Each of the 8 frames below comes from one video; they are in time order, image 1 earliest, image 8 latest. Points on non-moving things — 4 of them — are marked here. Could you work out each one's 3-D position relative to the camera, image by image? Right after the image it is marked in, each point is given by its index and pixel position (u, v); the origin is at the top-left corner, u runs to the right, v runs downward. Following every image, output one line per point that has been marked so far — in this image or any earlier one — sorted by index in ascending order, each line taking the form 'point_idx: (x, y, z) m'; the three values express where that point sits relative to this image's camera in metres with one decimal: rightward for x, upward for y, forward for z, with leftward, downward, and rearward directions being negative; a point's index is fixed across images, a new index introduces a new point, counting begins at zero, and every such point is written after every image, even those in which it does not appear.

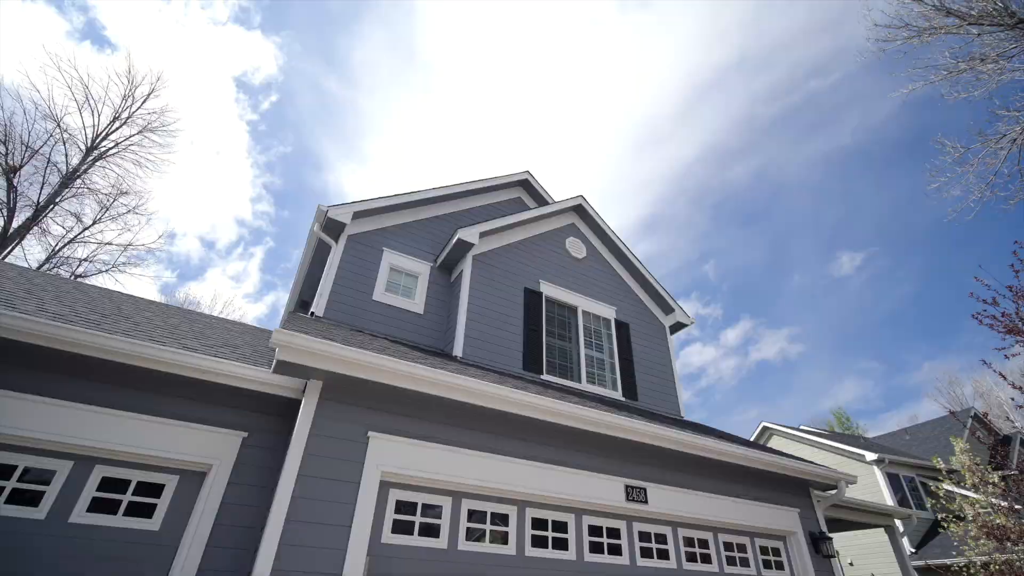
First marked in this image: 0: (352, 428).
0: (-1.3, -1.2, +4.1) m
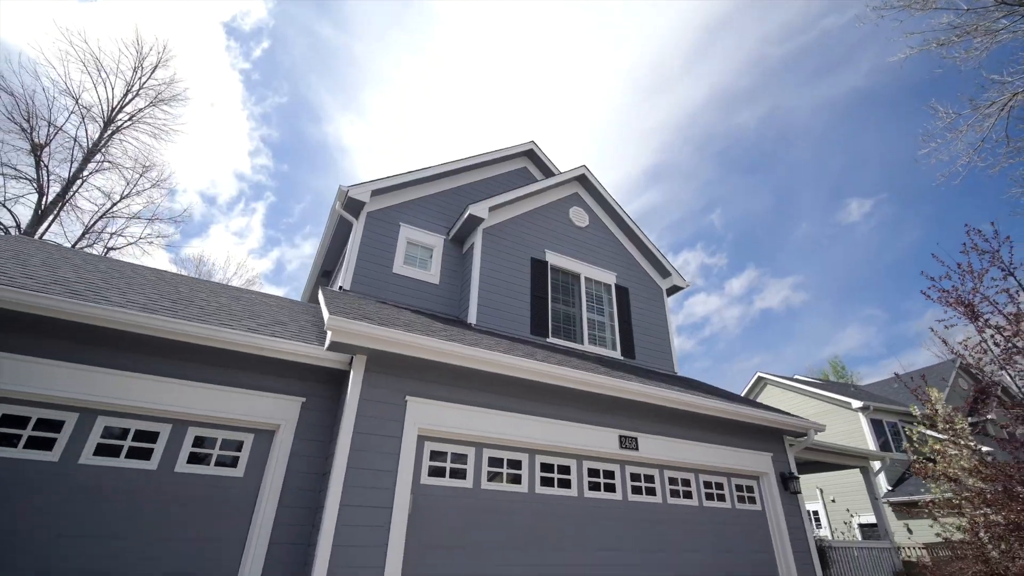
0: (-1.2, -1.1, +4.9) m
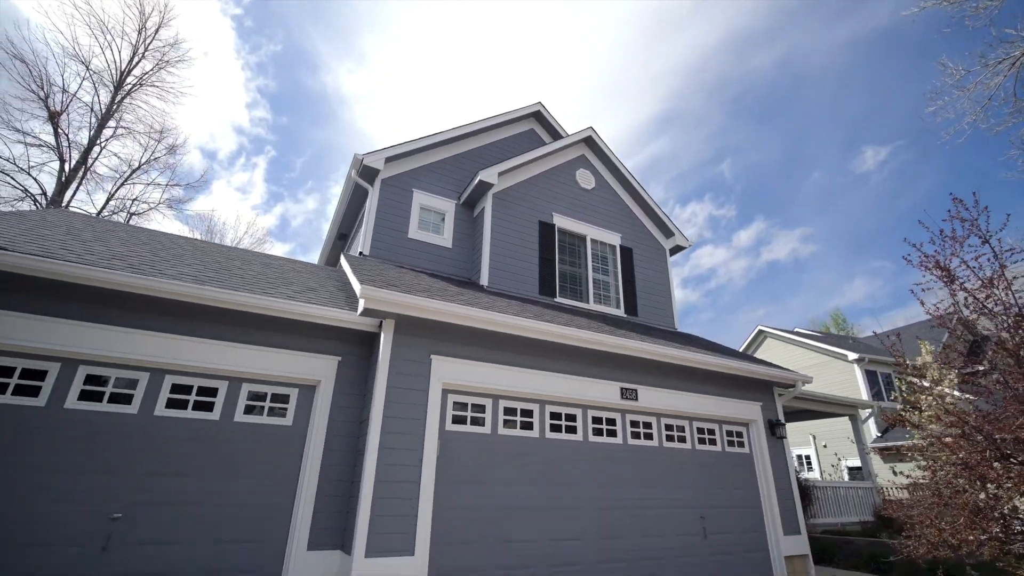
0: (-1.1, -0.7, +5.5) m
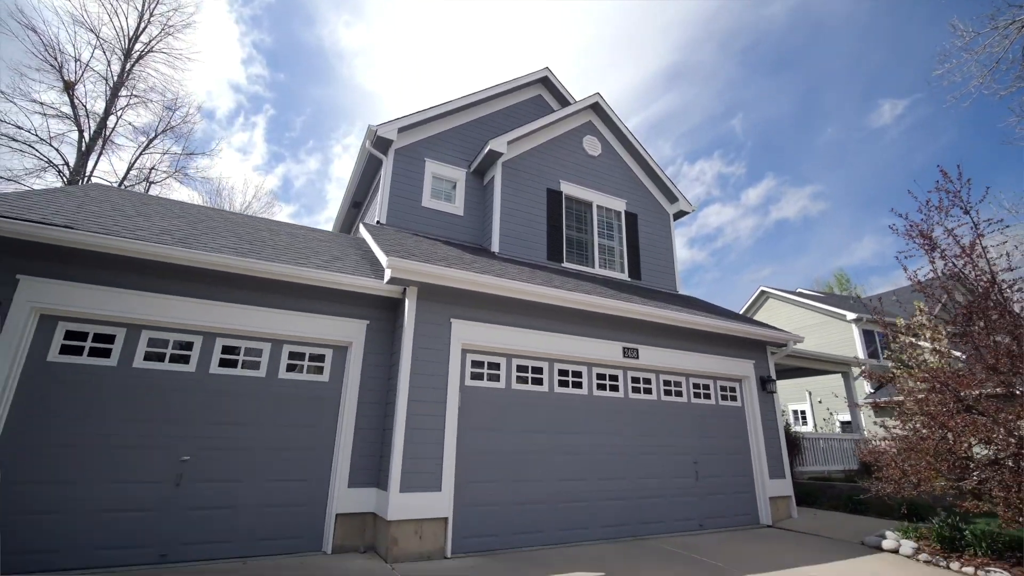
0: (-0.9, -0.4, +6.0) m
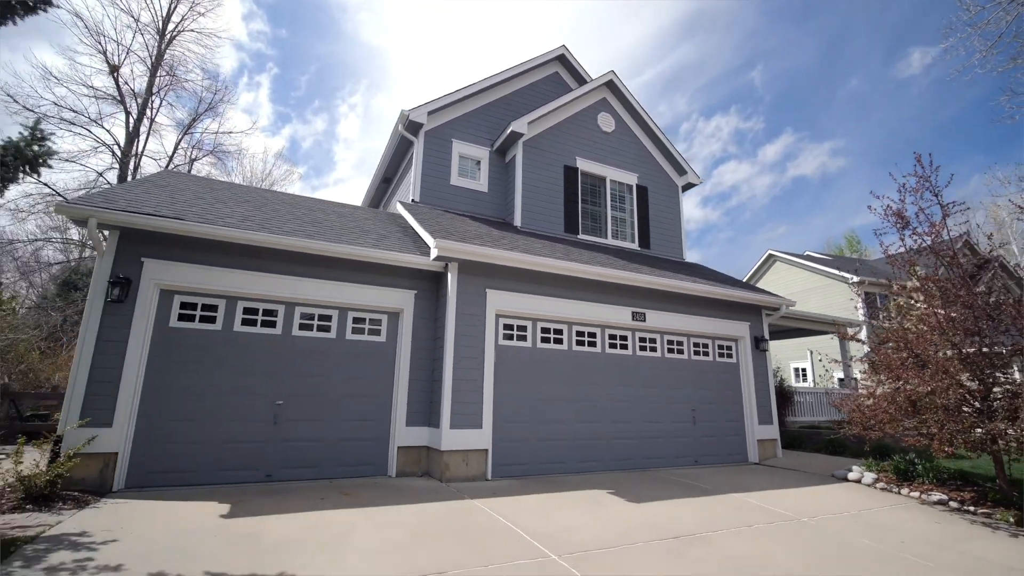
0: (-0.5, 0.0, +7.1) m
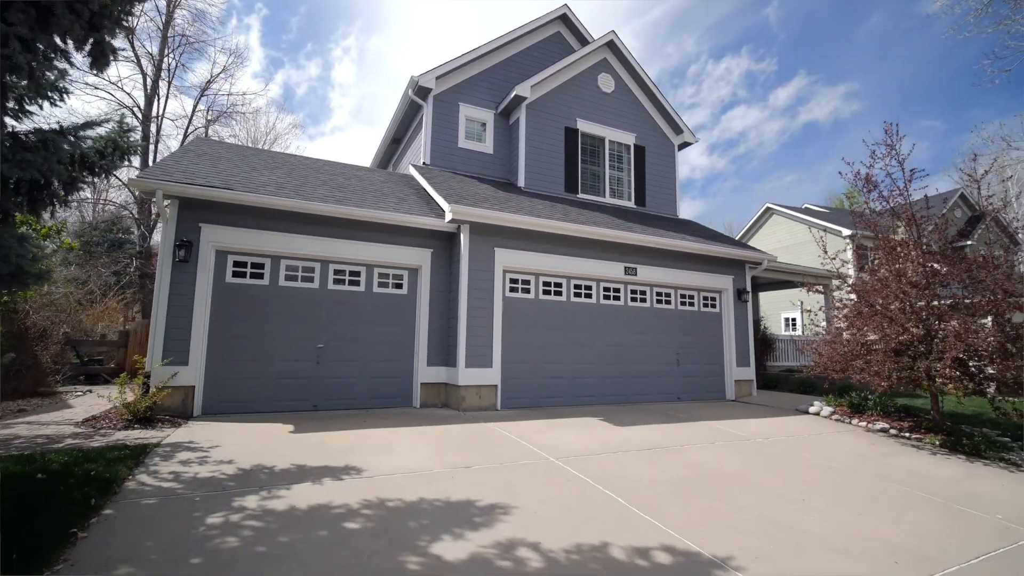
0: (-0.4, +0.7, +8.0) m
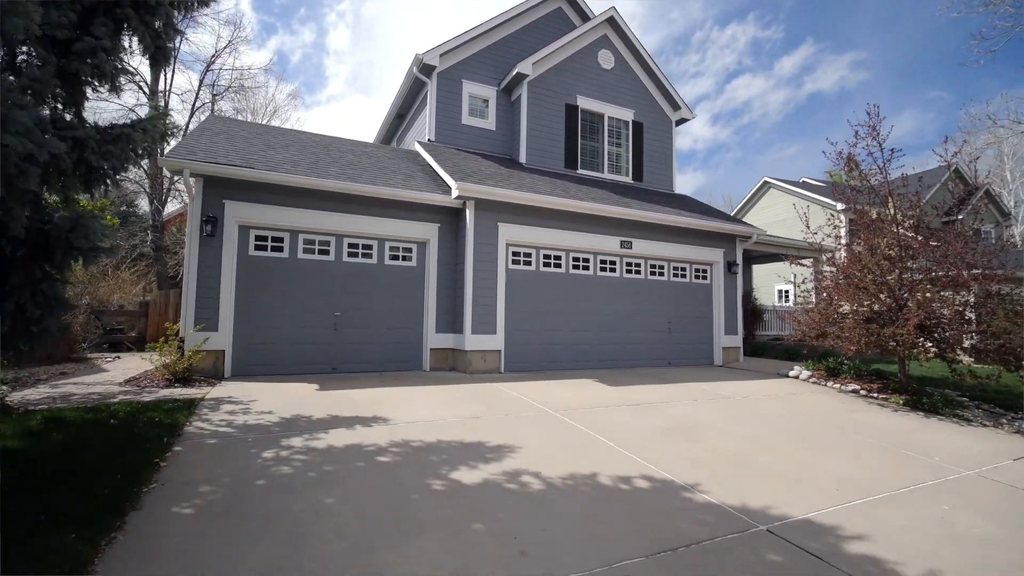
0: (-0.4, +1.2, +8.6) m
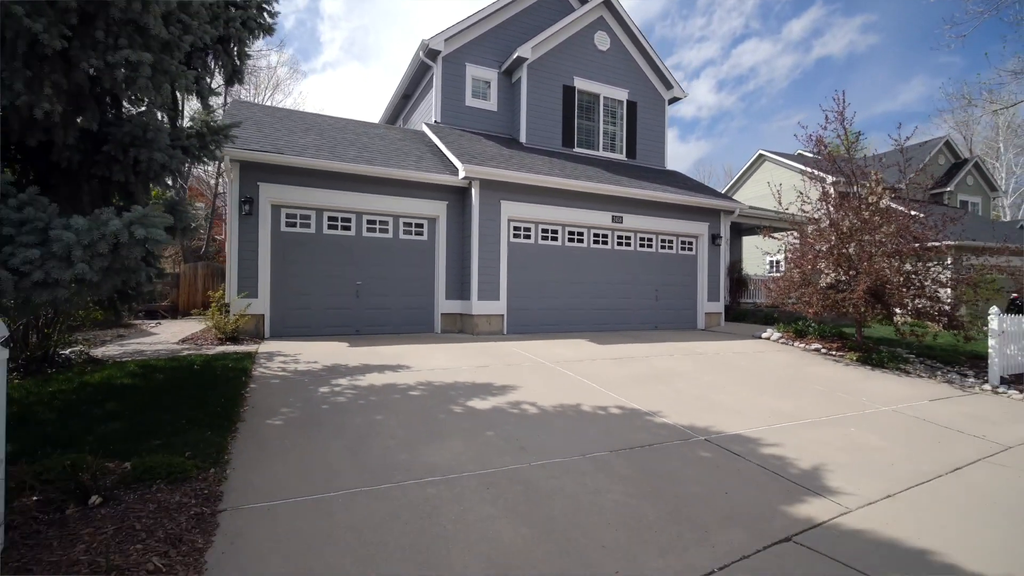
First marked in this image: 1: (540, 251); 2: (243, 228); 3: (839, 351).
0: (-0.4, +1.8, +9.5) m
1: (+0.6, +0.8, +10.1) m
2: (-4.6, +1.0, +8.1) m
3: (+6.3, -1.2, +9.1) m
